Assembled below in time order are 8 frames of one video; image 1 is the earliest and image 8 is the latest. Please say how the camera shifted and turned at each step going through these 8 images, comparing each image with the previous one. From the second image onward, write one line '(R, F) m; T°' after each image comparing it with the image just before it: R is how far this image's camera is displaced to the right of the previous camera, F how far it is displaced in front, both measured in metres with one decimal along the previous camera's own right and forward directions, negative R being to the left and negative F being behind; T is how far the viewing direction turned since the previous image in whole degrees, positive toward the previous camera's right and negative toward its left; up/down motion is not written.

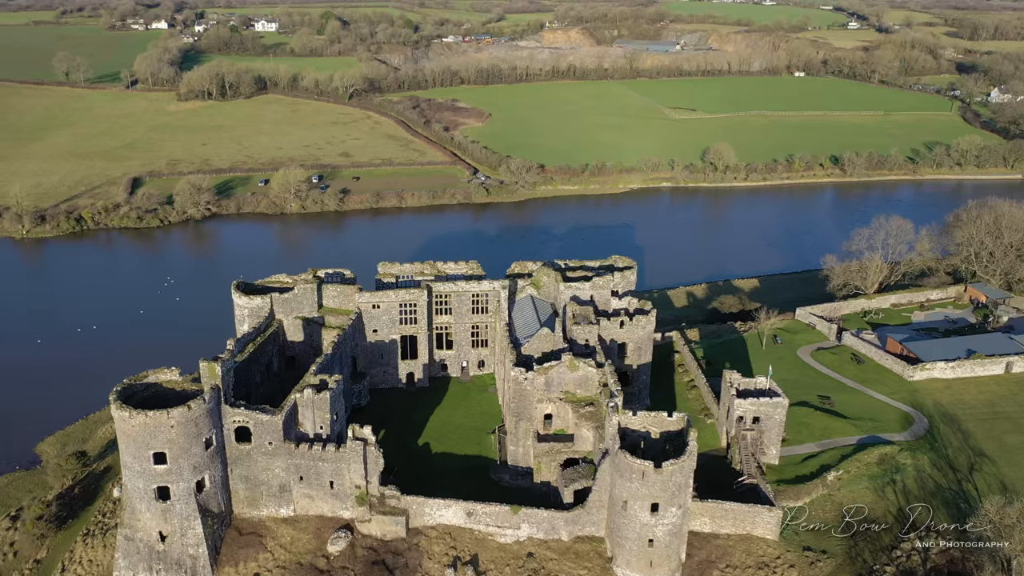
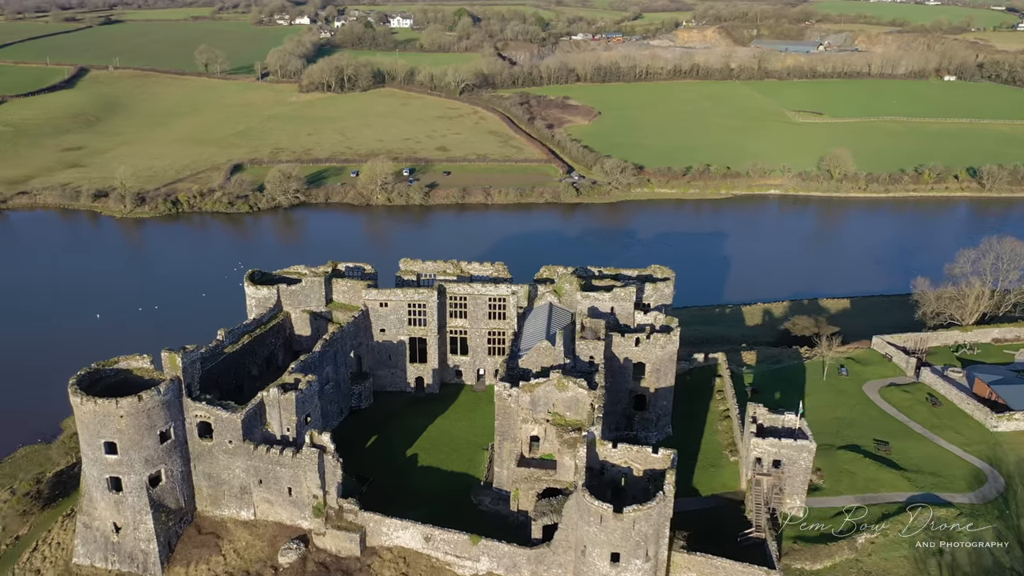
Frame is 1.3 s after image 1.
(+6.6, +4.3) m; -9°
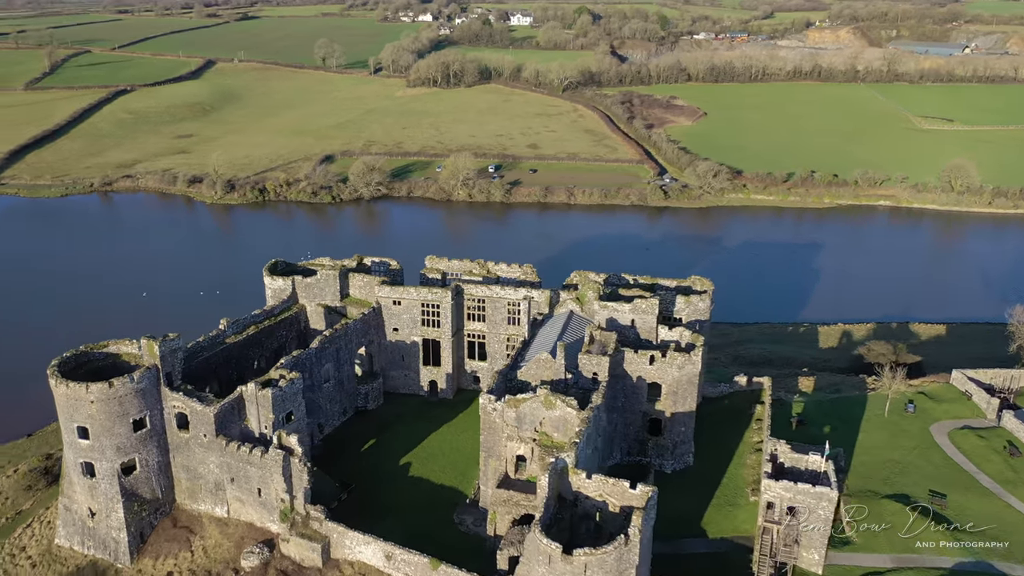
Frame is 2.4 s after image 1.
(+5.4, +3.5) m; -8°
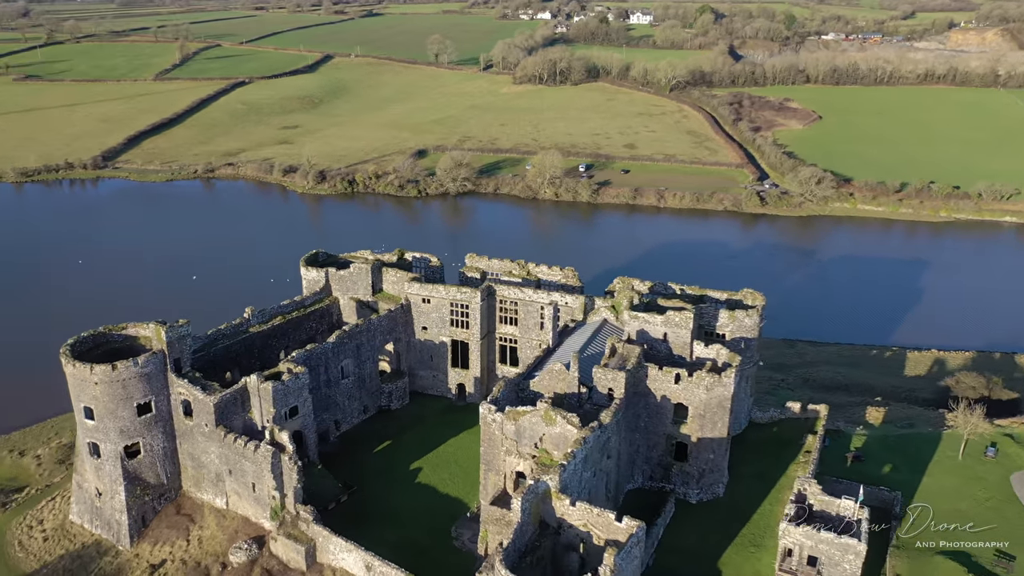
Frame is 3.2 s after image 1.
(+4.2, +2.6) m; -8°
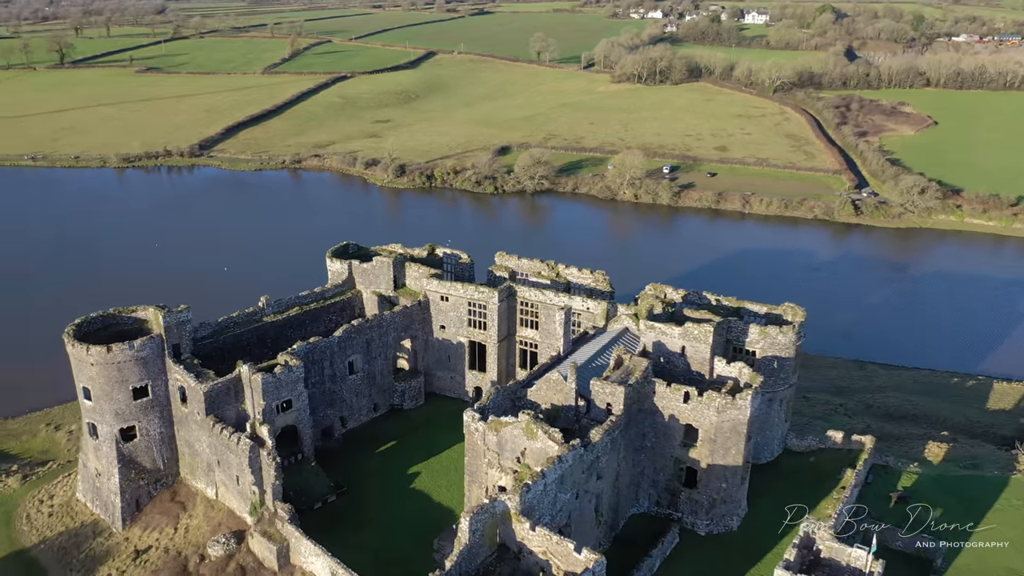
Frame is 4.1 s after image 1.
(+4.3, +2.5) m; -7°
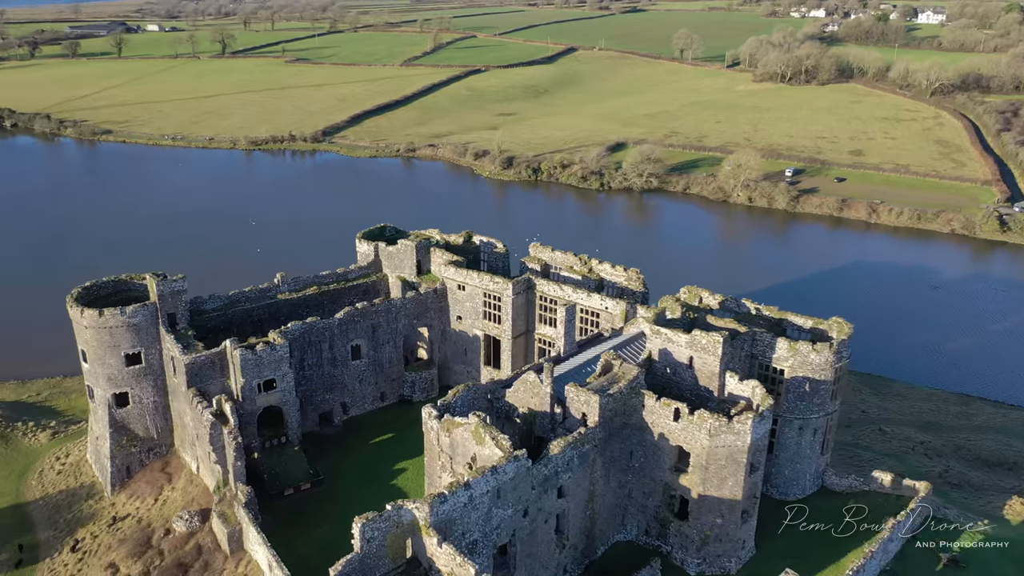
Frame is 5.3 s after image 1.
(+5.9, +3.6) m; -10°
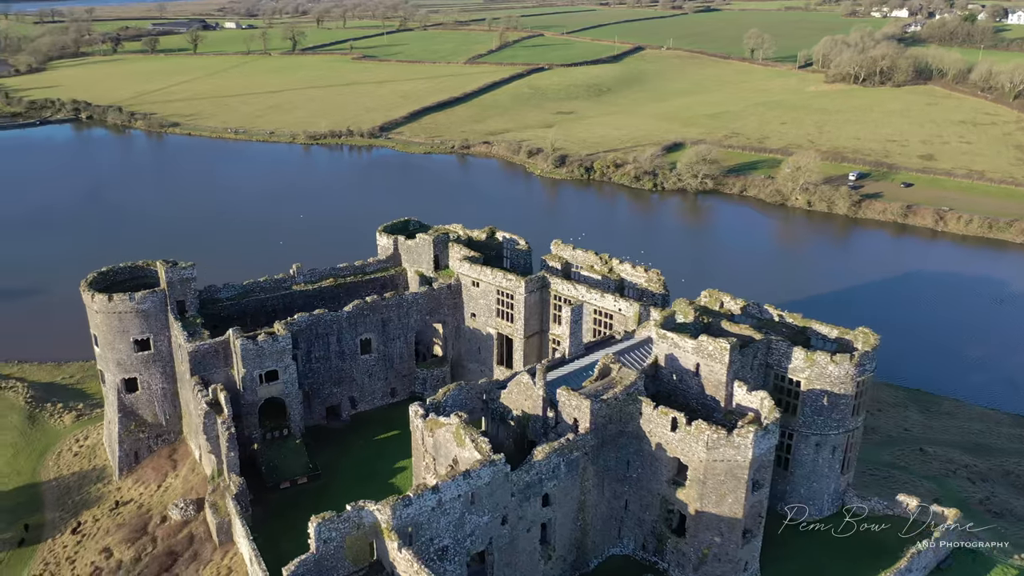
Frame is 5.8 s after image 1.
(+2.4, +1.3) m; -5°
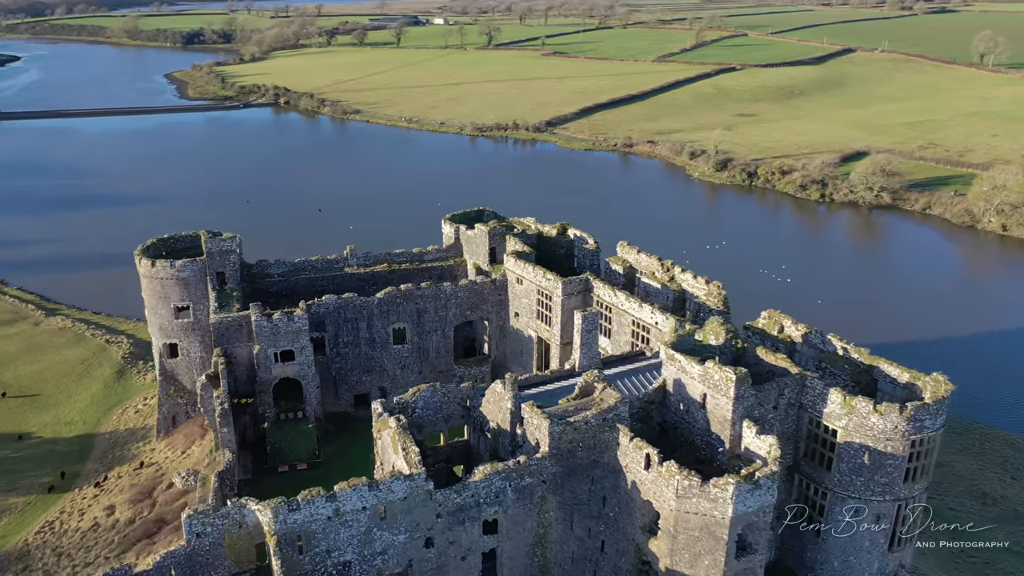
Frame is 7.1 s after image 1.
(+6.3, +3.7) m; -14°
